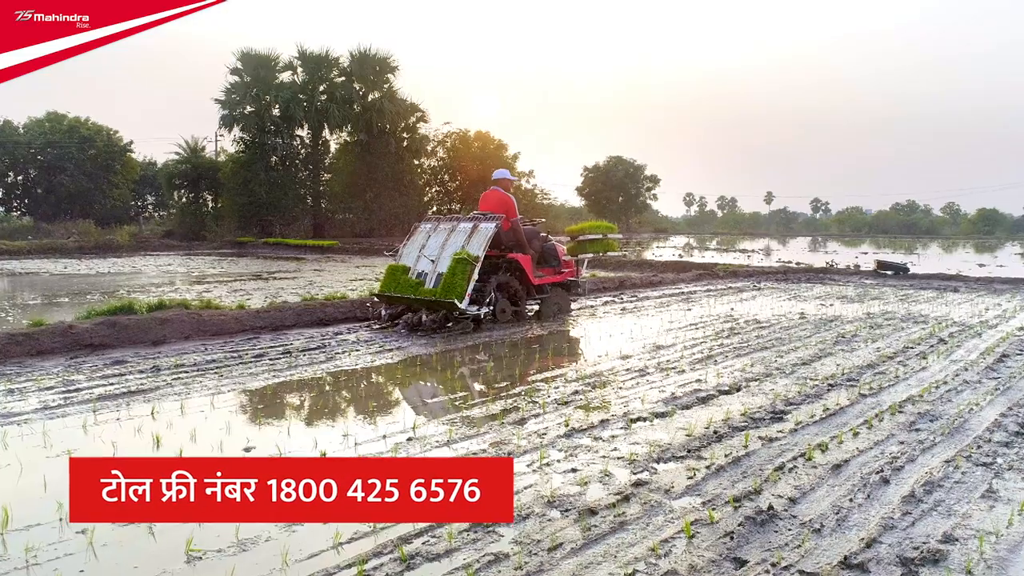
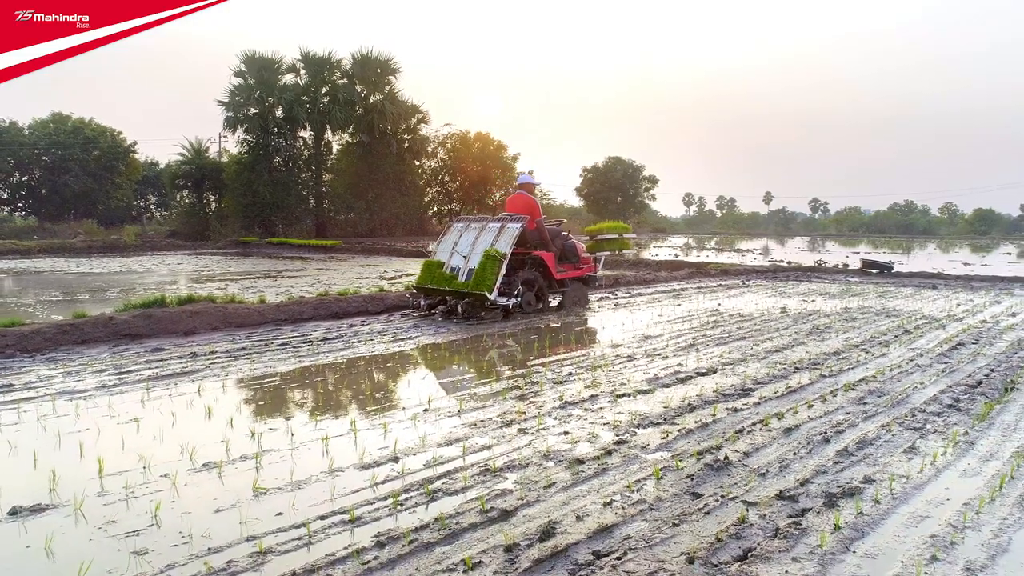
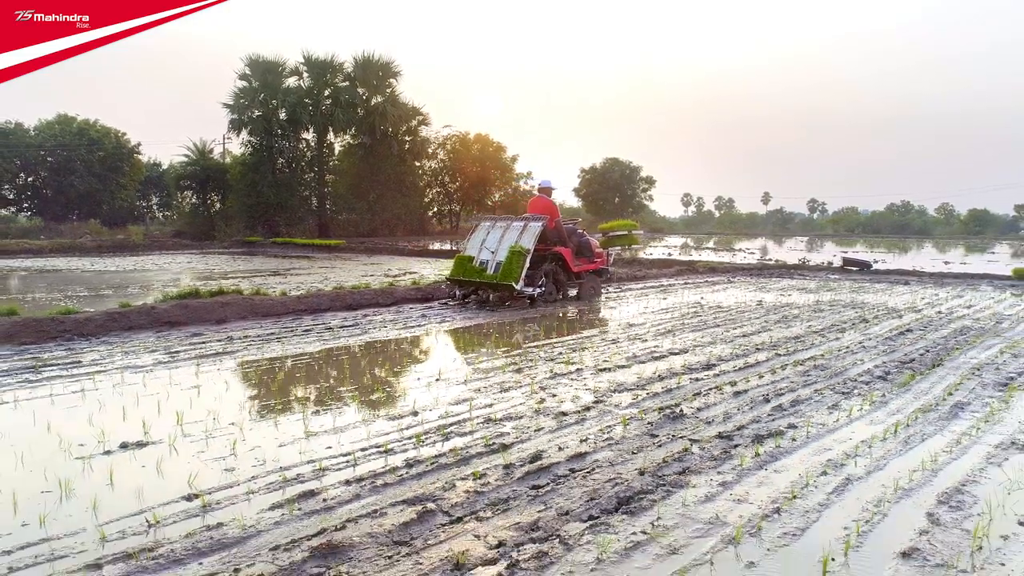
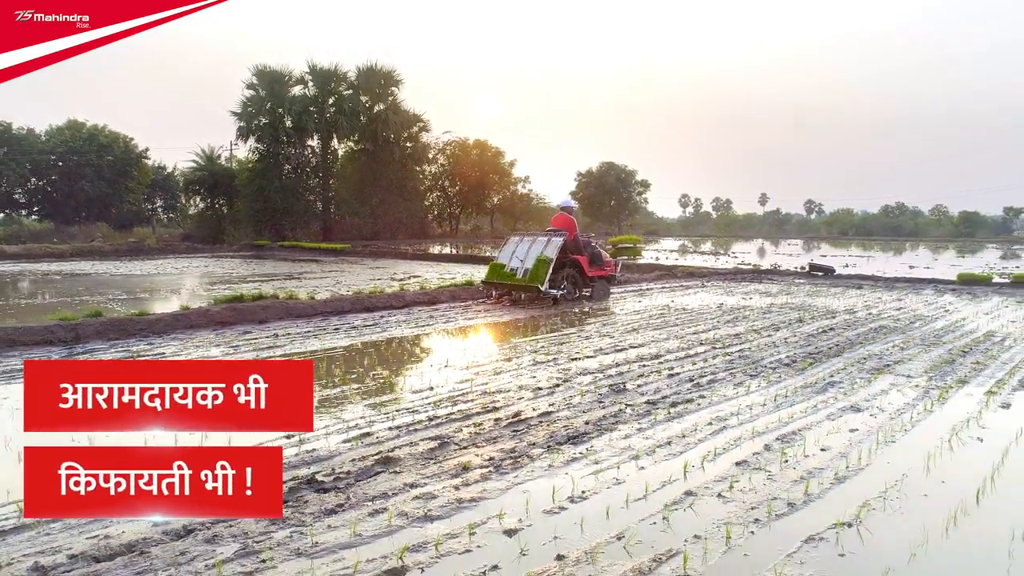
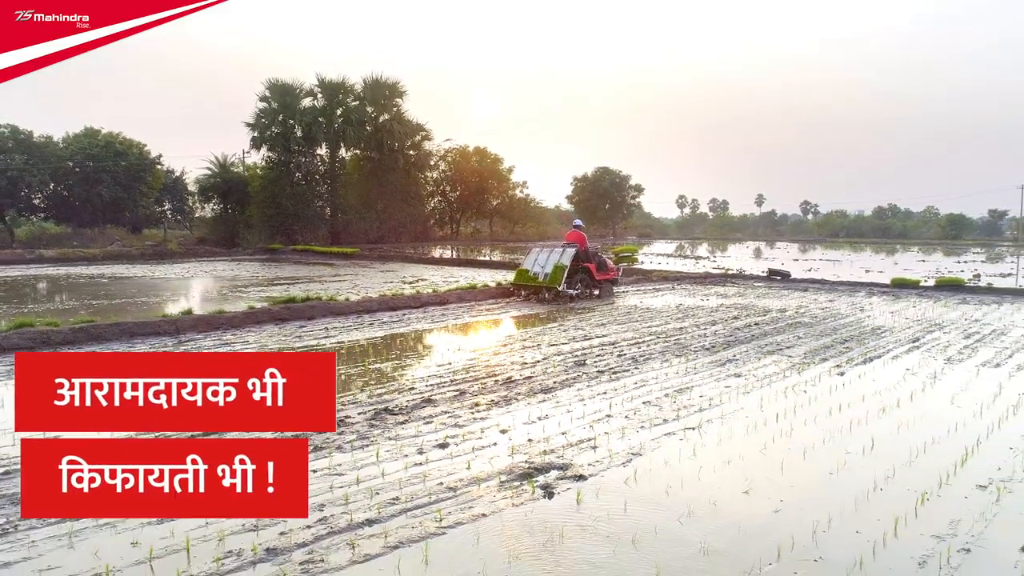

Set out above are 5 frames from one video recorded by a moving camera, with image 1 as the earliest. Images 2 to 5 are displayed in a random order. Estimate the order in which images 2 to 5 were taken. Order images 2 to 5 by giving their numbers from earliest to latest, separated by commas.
2, 3, 4, 5
